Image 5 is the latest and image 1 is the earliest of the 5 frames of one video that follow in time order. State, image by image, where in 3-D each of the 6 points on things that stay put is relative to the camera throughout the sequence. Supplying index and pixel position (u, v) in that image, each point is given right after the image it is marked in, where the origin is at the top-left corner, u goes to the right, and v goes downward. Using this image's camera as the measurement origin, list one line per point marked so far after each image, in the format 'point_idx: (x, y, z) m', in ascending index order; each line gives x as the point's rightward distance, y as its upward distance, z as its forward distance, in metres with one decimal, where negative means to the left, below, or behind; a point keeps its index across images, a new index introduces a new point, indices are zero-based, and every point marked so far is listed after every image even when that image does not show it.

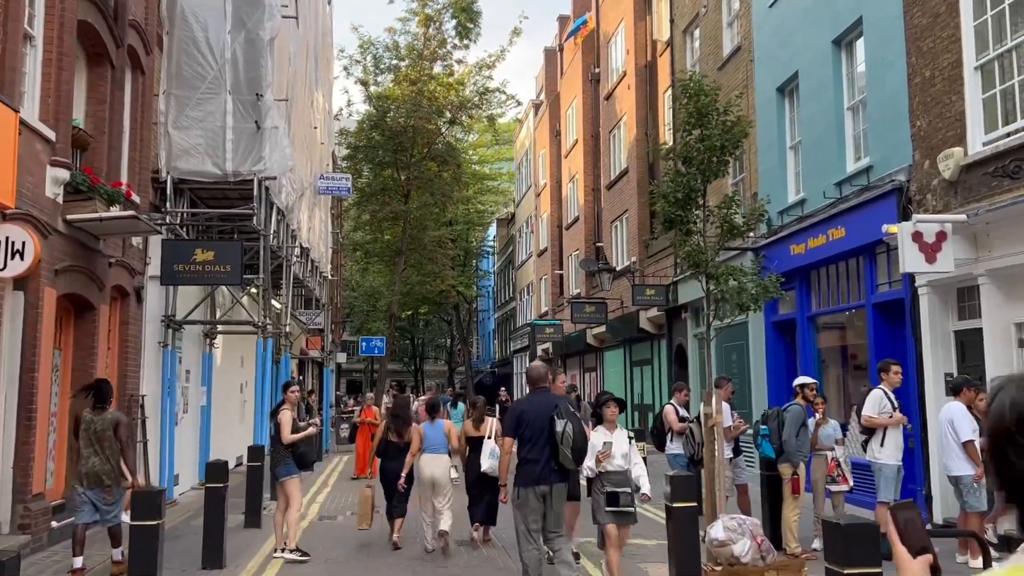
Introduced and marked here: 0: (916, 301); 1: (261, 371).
0: (+4.8, -0.2, +10.5) m
1: (-4.3, -1.4, +15.2) m
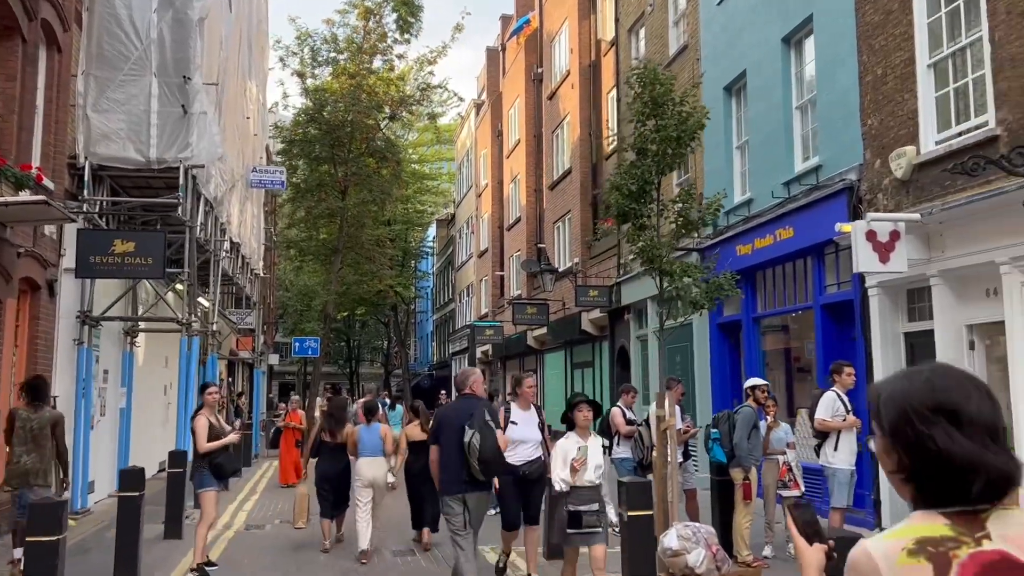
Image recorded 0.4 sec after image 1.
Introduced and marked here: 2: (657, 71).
0: (+4.1, -0.2, +10.3) m
1: (-5.3, -1.4, +14.4) m
2: (+1.4, +2.0, +8.3) m
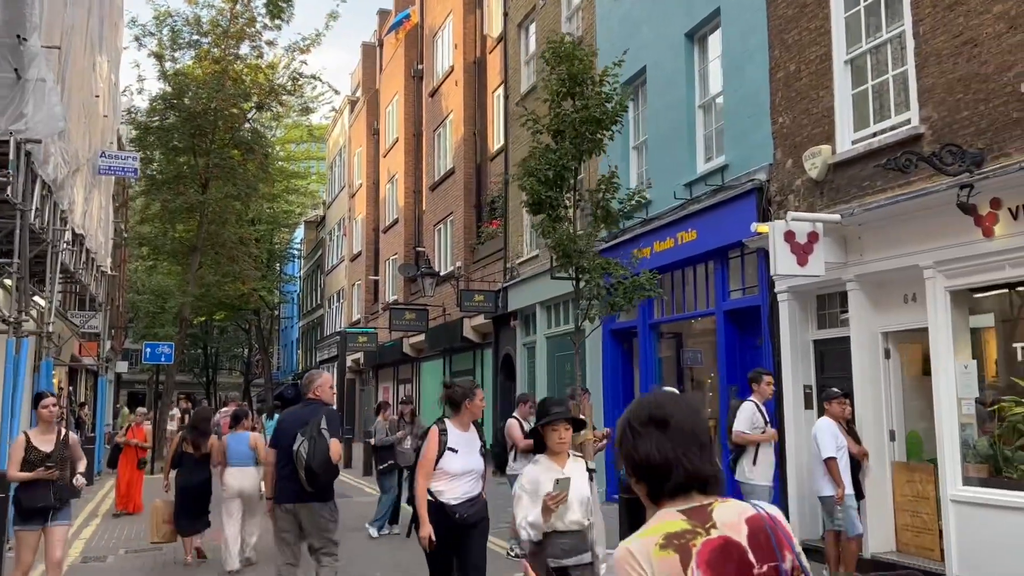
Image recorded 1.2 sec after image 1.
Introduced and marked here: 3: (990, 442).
0: (+2.9, -0.2, +9.9) m
1: (-7.0, -1.3, +12.5) m
2: (+0.5, +2.0, +7.4) m
3: (+4.0, -1.3, +7.3) m
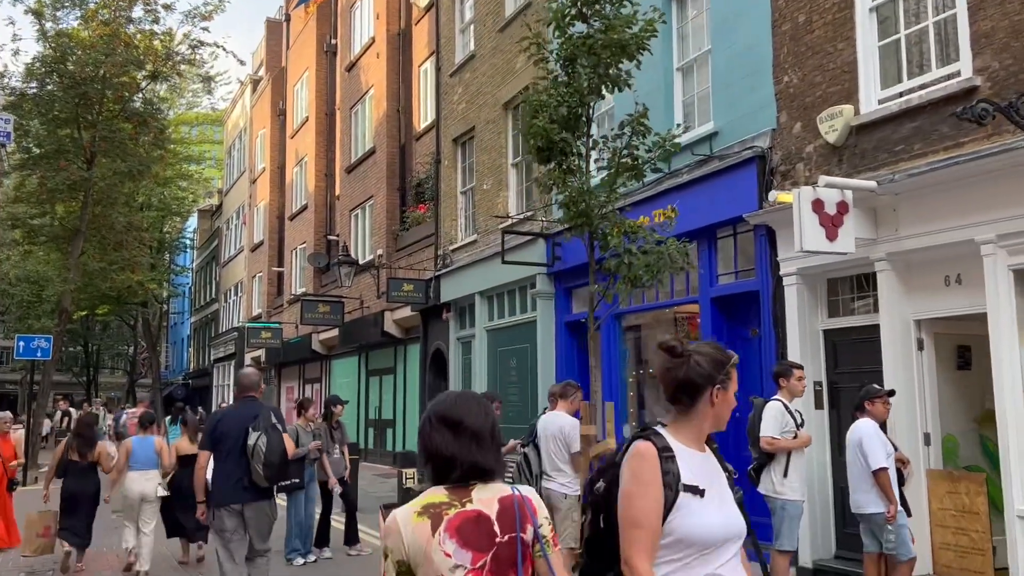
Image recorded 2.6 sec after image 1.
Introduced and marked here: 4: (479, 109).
0: (+2.6, -0.1, +8.6) m
1: (-7.6, -1.0, +10.1) m
2: (+0.5, +2.2, +5.9) m
3: (+3.9, -1.1, +6.2) m
4: (-0.6, +3.2, +15.7) m
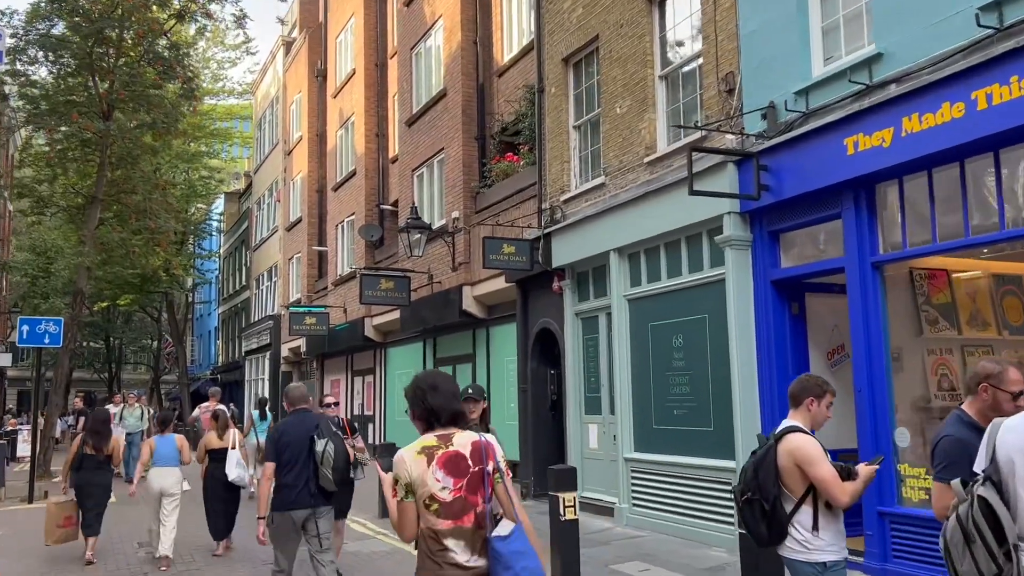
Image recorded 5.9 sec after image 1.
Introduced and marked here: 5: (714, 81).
0: (+4.3, +0.5, +4.8) m
1: (-5.8, -0.5, +6.5) m
2: (+2.2, +2.8, +2.2) m
3: (+5.6, -0.6, +2.4) m
4: (+1.3, +3.8, +12.0) m
5: (+2.2, +2.3, +9.7) m
